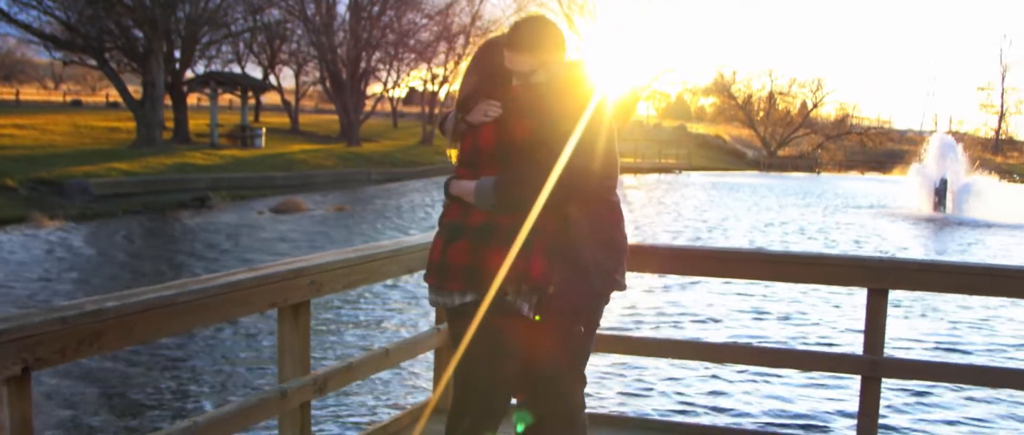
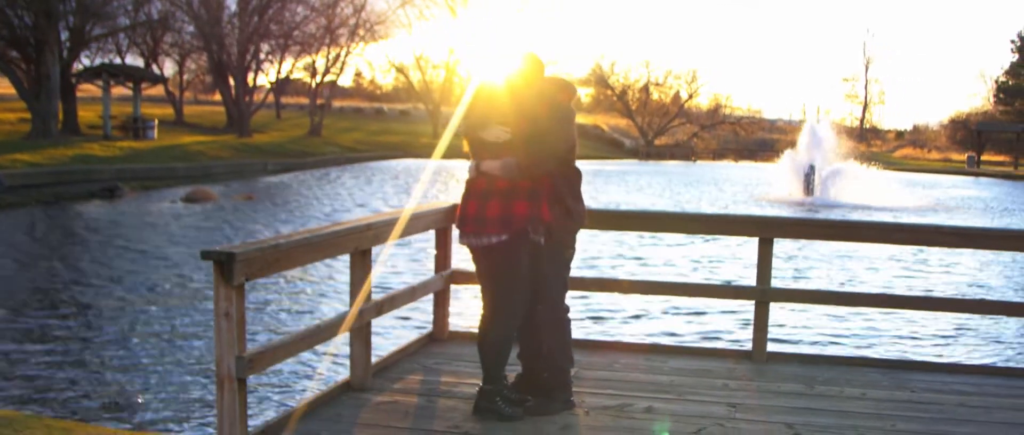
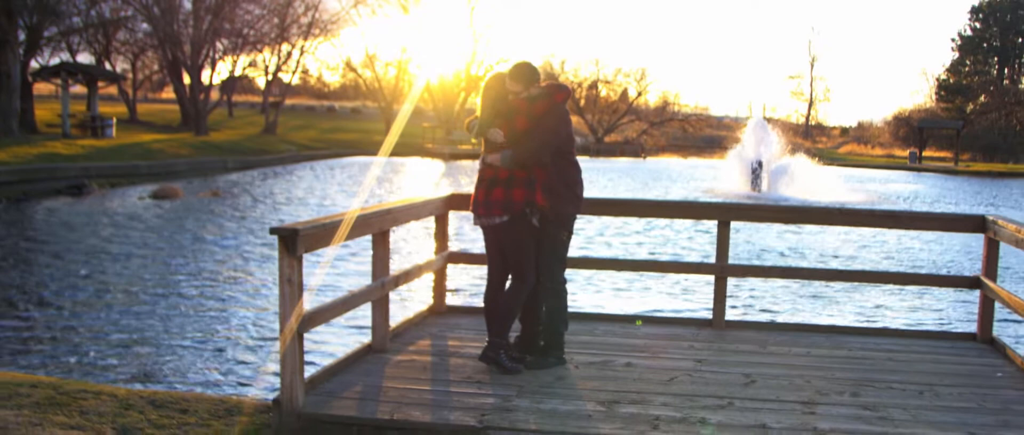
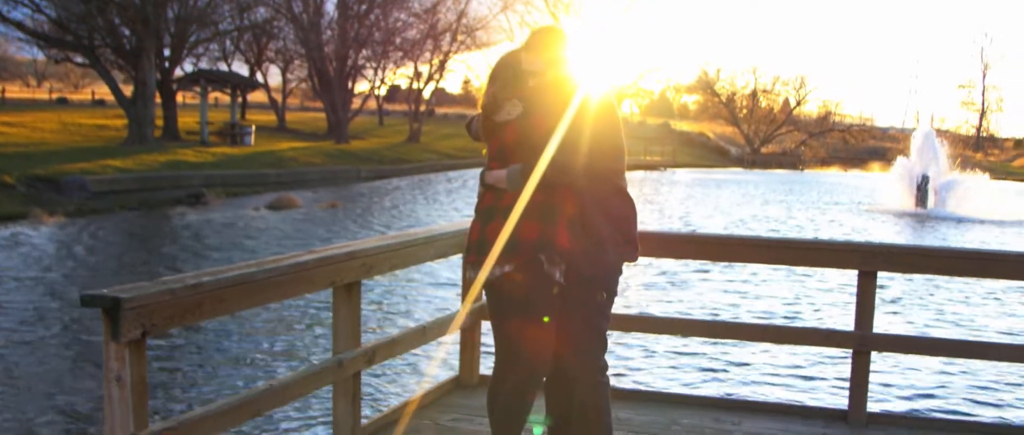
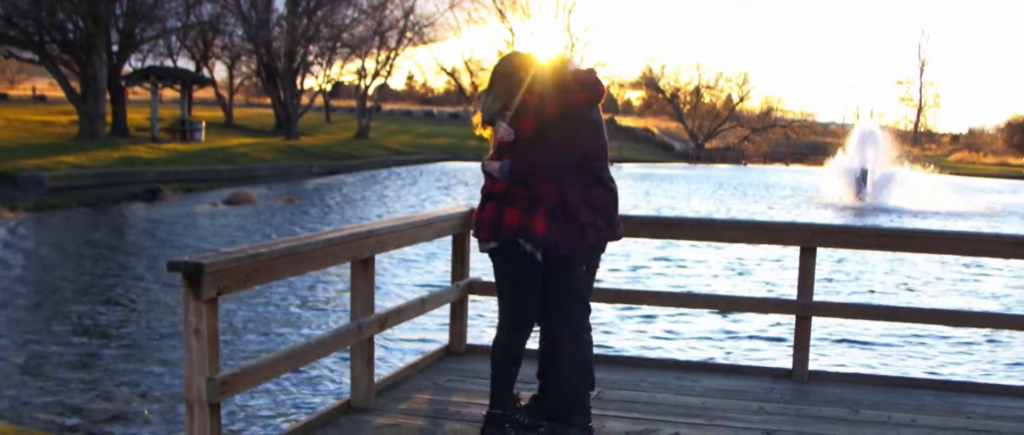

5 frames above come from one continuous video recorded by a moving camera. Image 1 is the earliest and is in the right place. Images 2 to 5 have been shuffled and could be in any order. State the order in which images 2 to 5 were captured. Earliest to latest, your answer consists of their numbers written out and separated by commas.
4, 5, 2, 3
